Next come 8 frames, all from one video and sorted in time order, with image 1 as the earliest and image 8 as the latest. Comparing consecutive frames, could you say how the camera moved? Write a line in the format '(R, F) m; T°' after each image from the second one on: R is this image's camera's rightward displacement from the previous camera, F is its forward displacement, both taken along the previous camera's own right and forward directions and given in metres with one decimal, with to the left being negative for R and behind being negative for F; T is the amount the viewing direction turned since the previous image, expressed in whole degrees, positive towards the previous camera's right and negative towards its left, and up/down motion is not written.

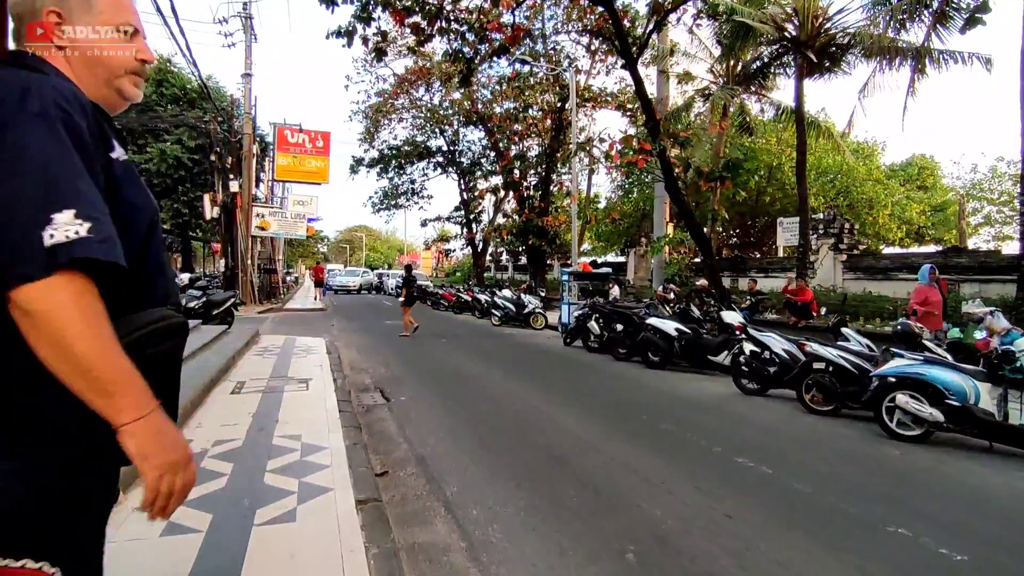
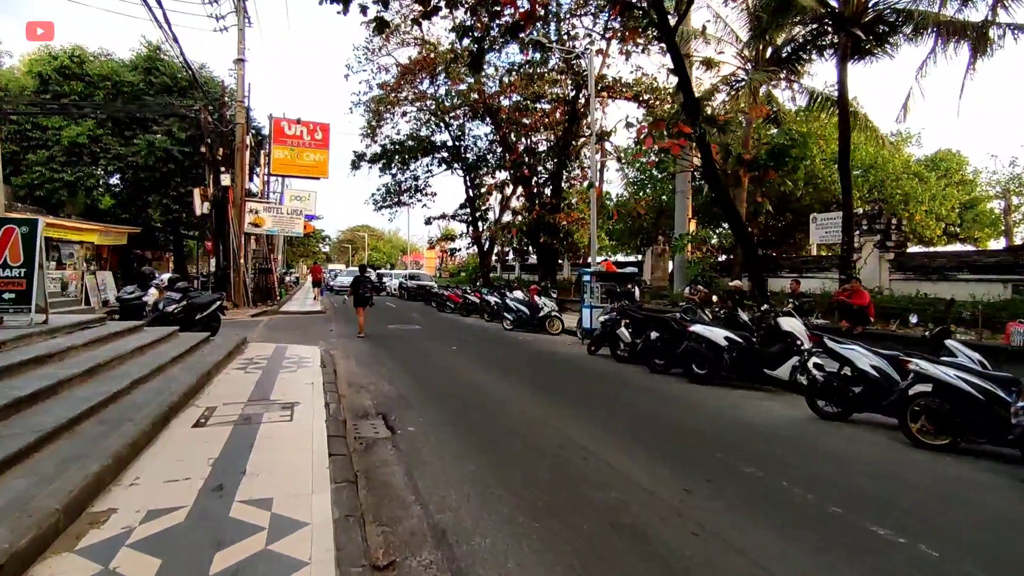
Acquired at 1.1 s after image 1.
(-0.3, +1.3) m; 0°
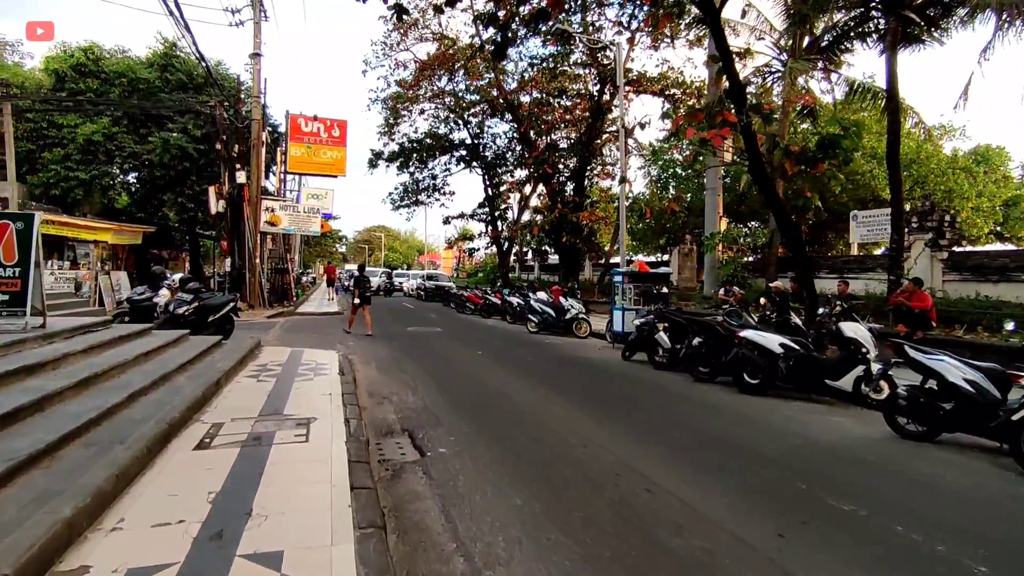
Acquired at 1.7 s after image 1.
(-0.2, +0.7) m; -1°
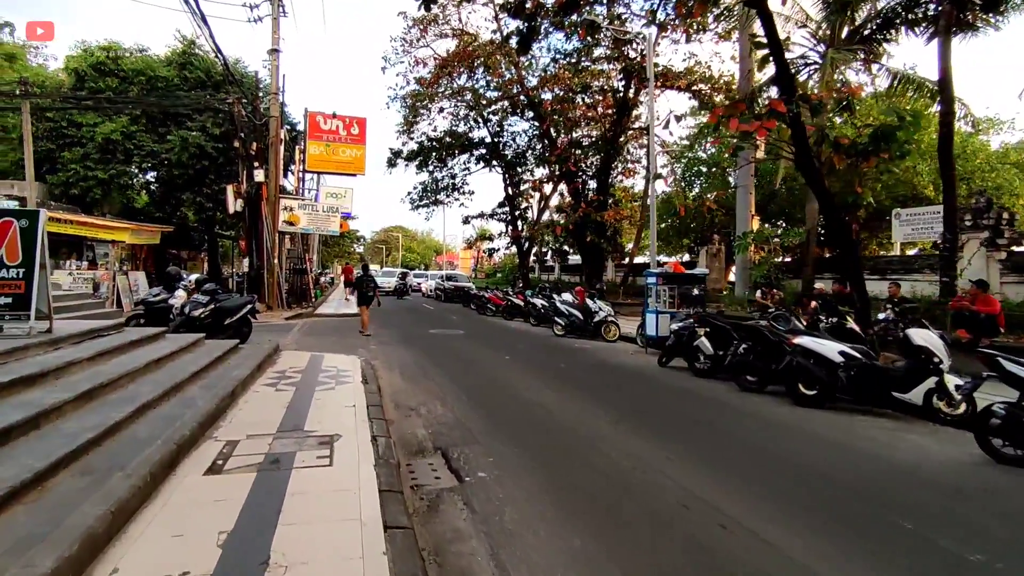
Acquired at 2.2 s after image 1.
(-0.2, +0.5) m; -2°
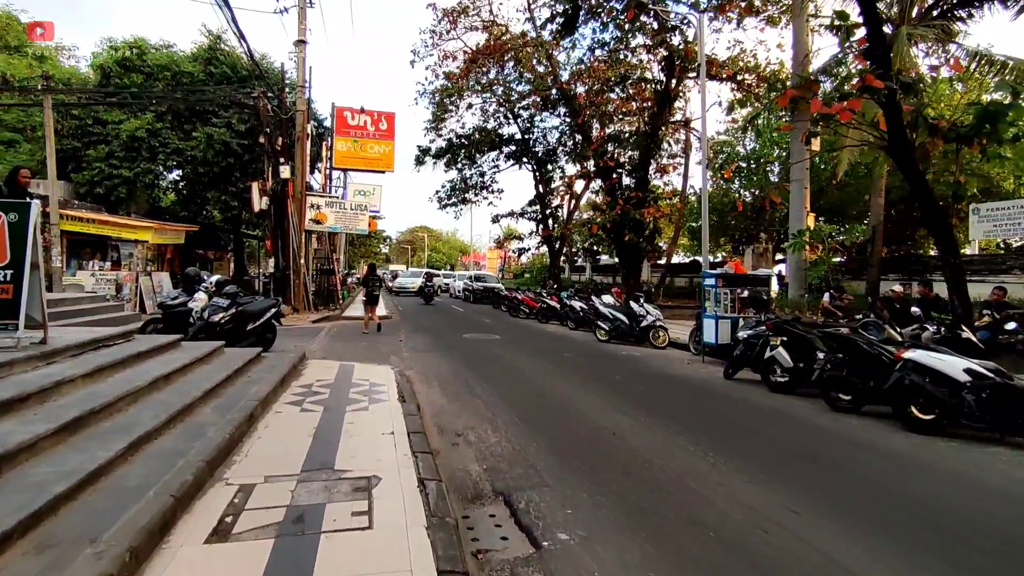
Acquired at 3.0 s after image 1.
(-0.4, +1.0) m; -2°
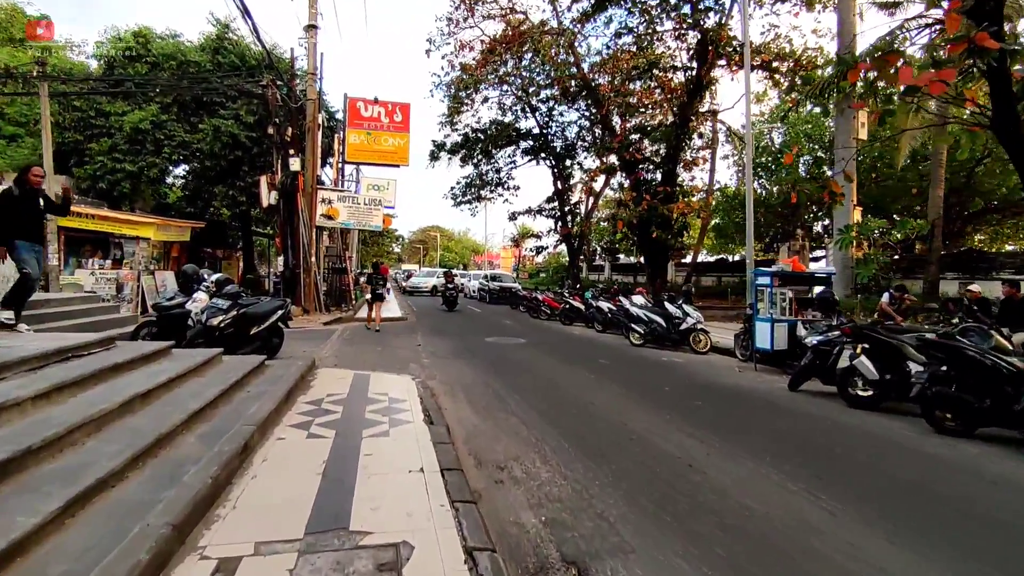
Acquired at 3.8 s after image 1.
(-0.3, +1.0) m; -1°
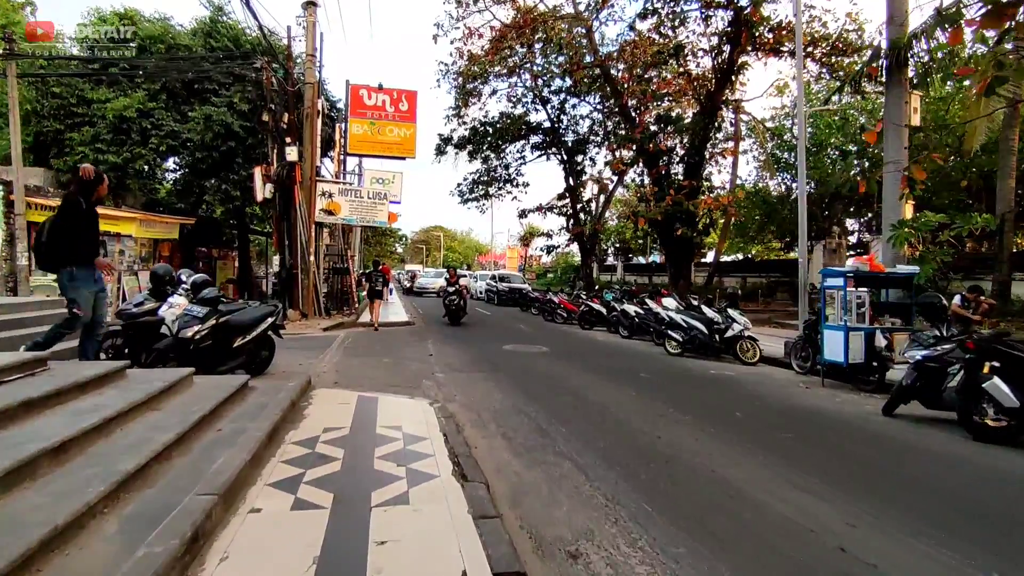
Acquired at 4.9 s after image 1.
(-0.4, +1.4) m; 0°
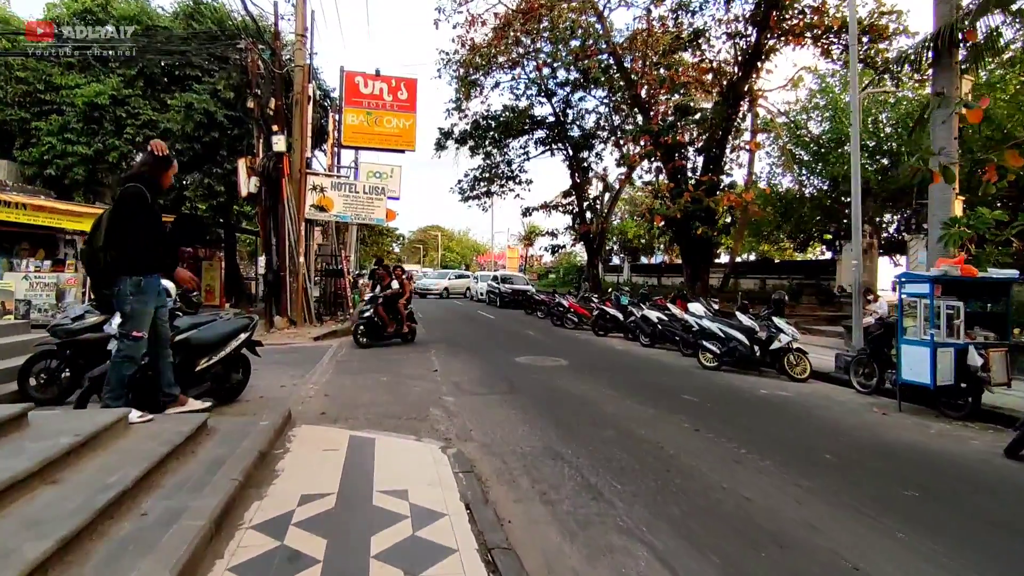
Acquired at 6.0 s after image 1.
(-0.3, +1.3) m; 0°
